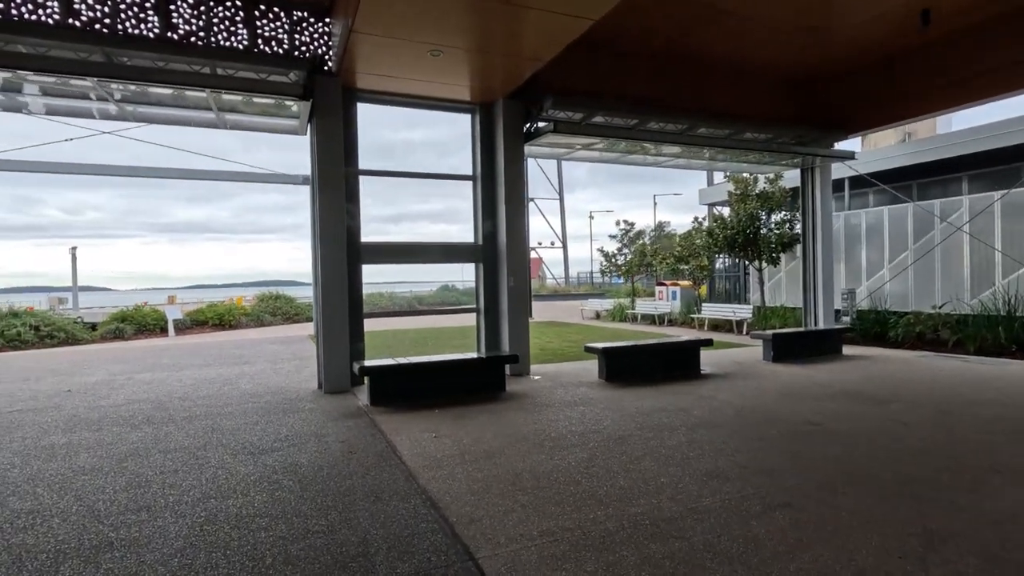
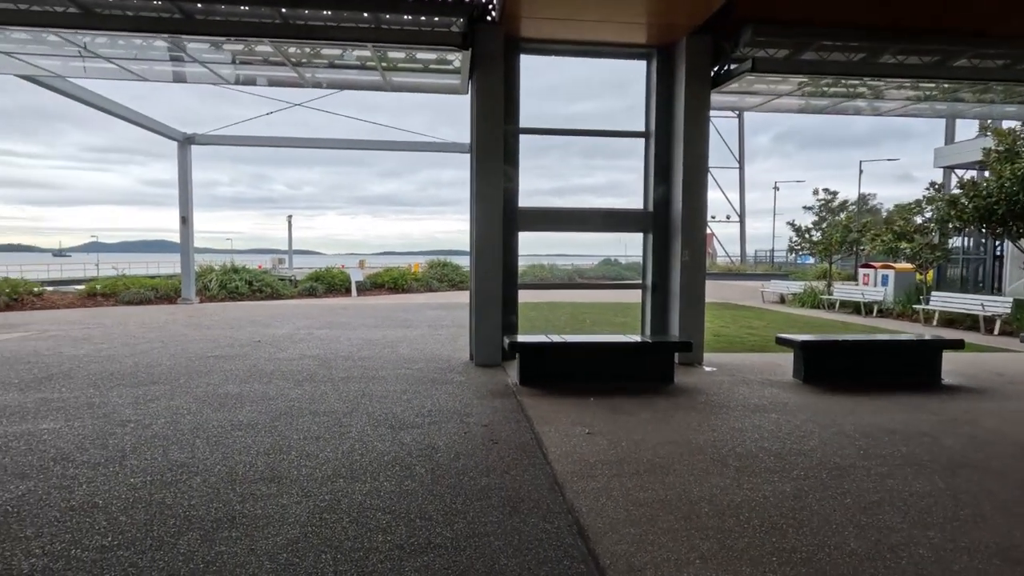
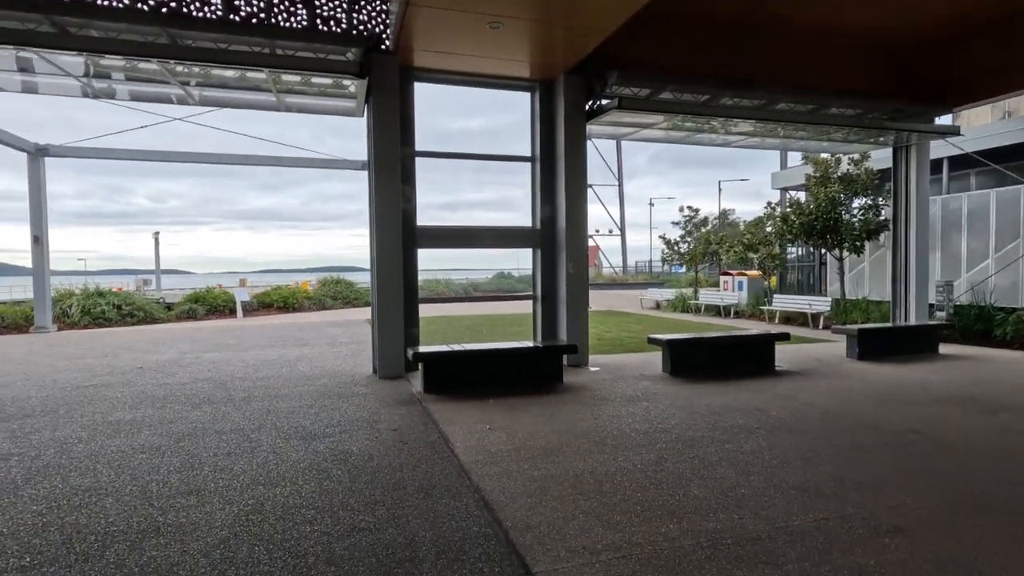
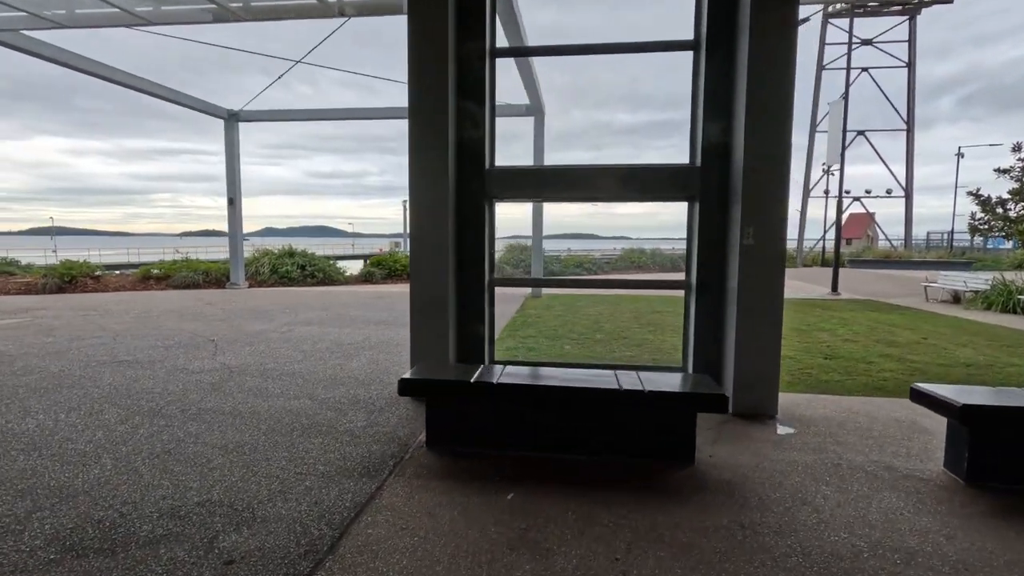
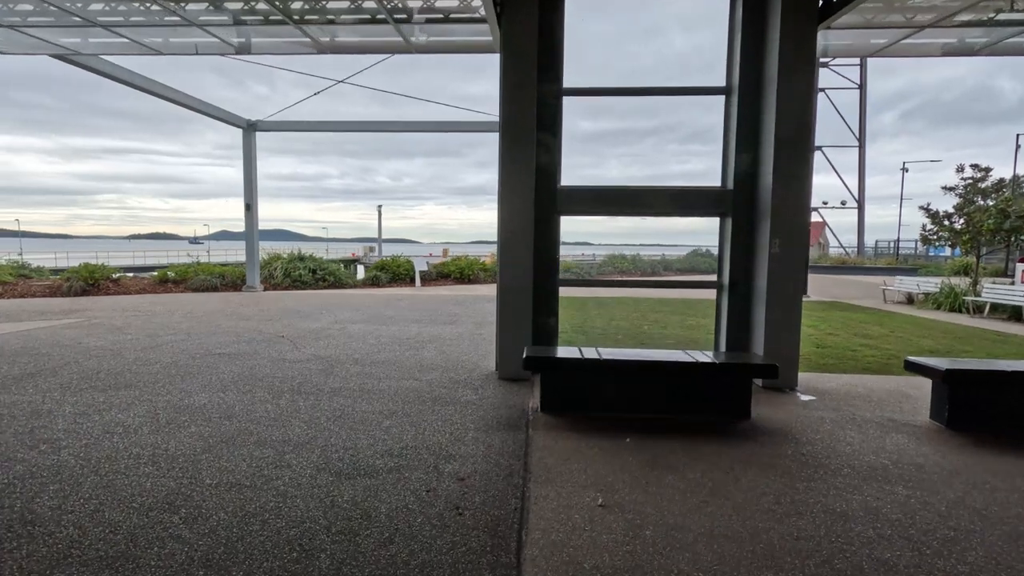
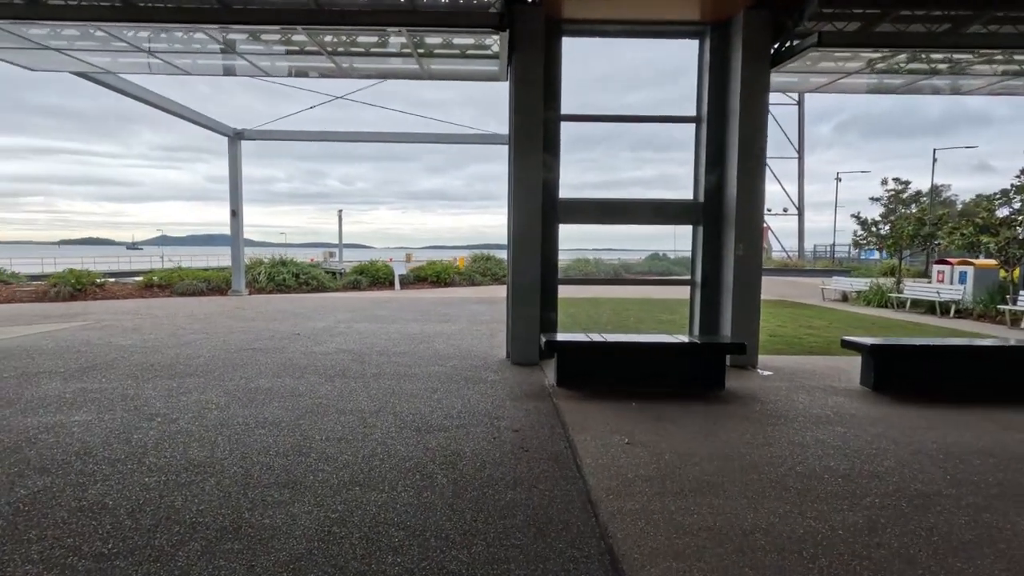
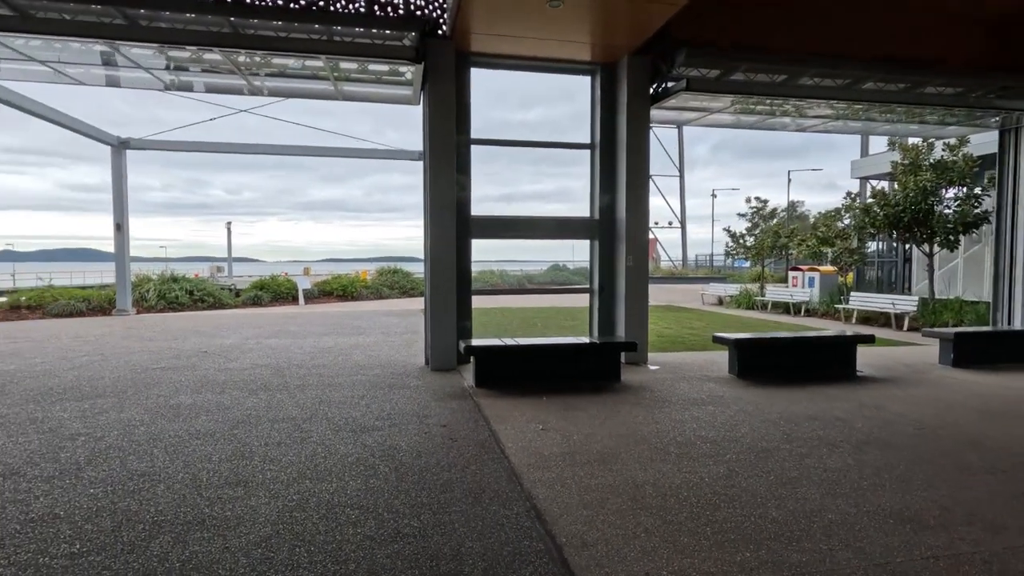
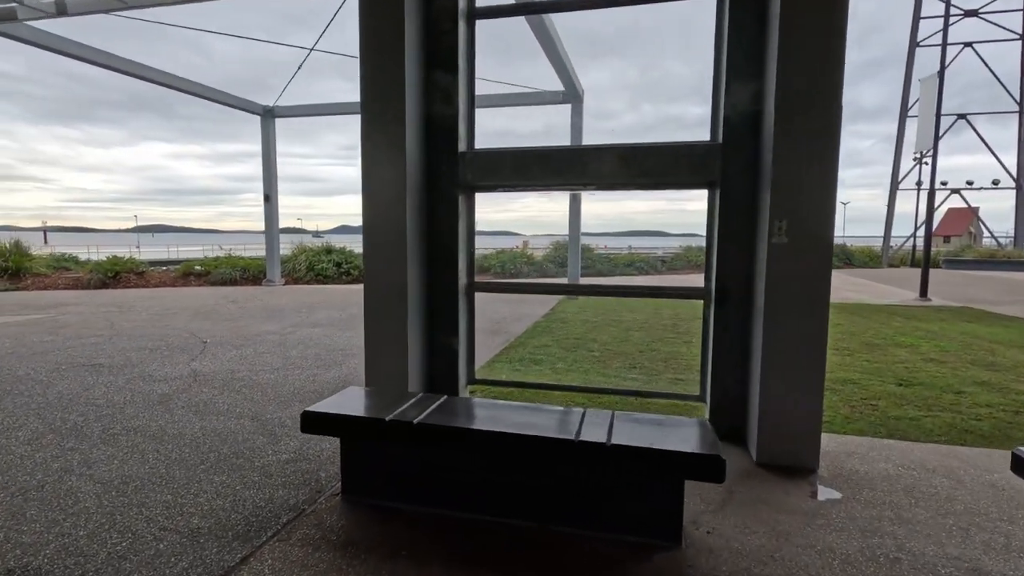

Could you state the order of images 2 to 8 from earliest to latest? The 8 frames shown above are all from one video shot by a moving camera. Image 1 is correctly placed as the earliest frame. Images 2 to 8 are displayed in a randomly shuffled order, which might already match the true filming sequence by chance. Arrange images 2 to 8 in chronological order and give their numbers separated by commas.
3, 7, 2, 6, 5, 4, 8
